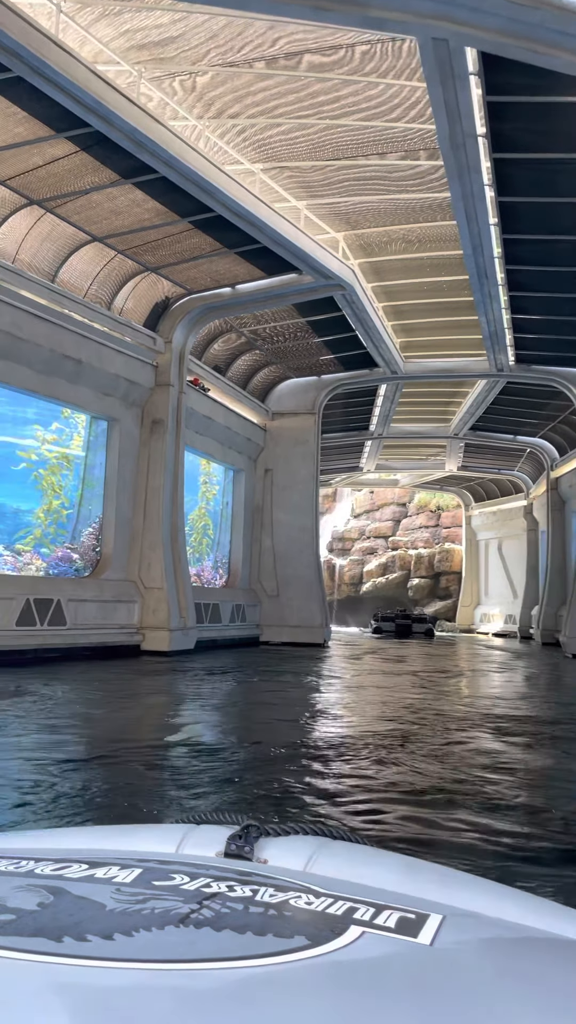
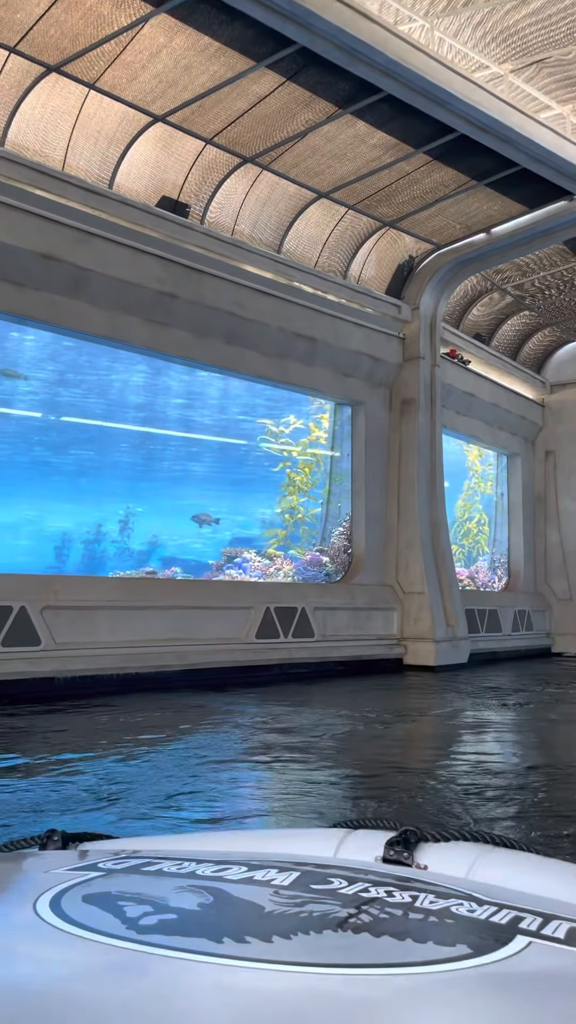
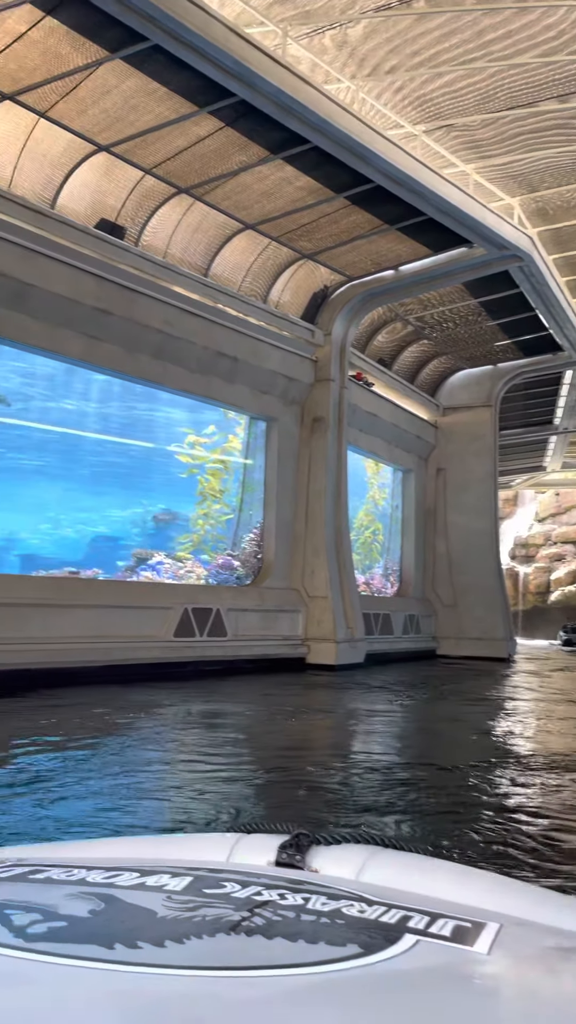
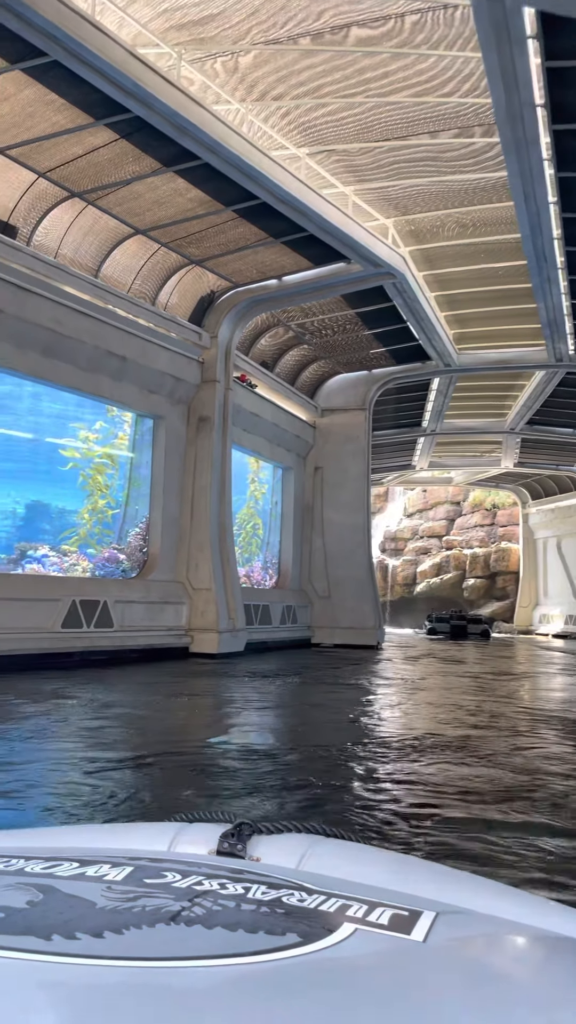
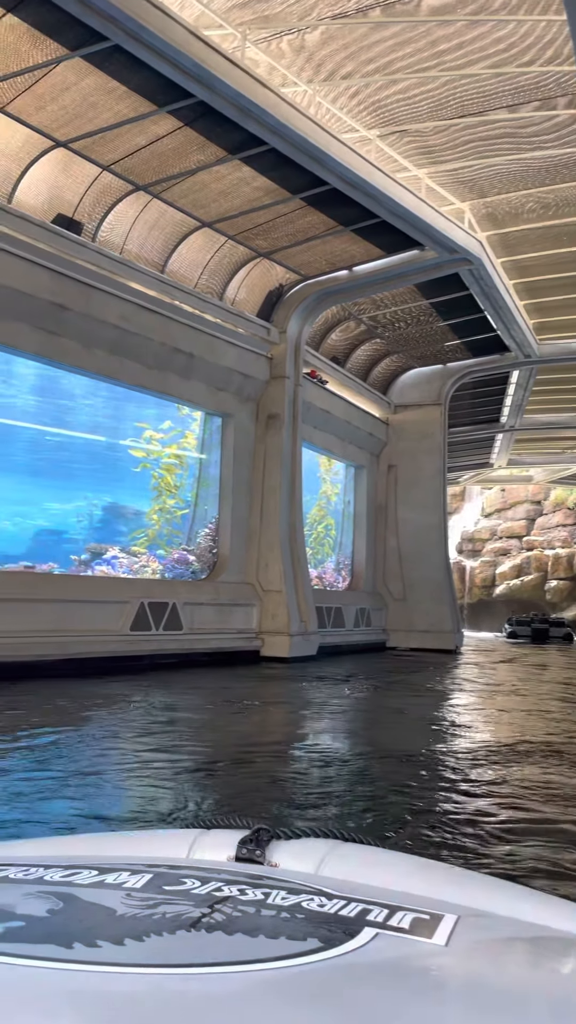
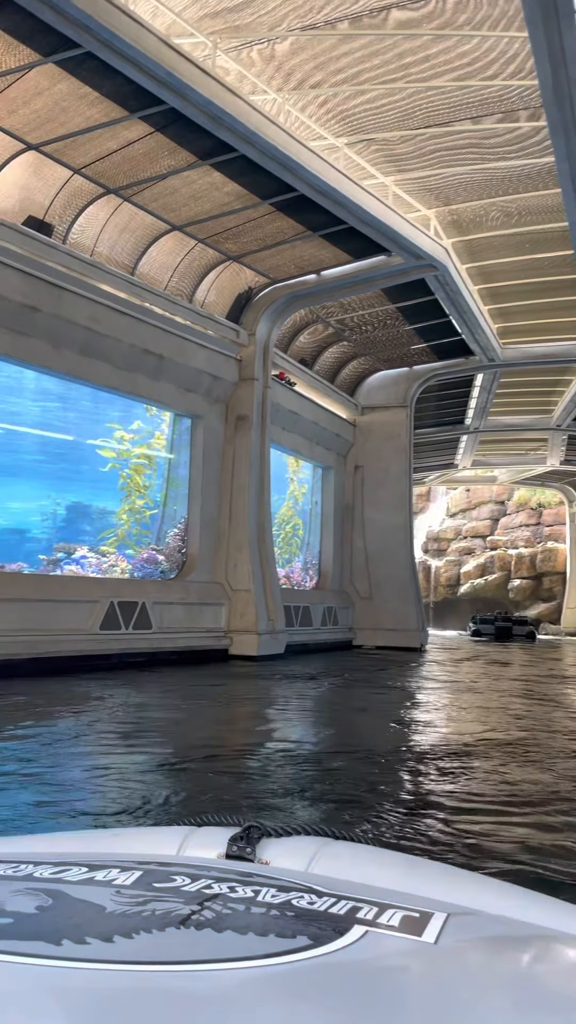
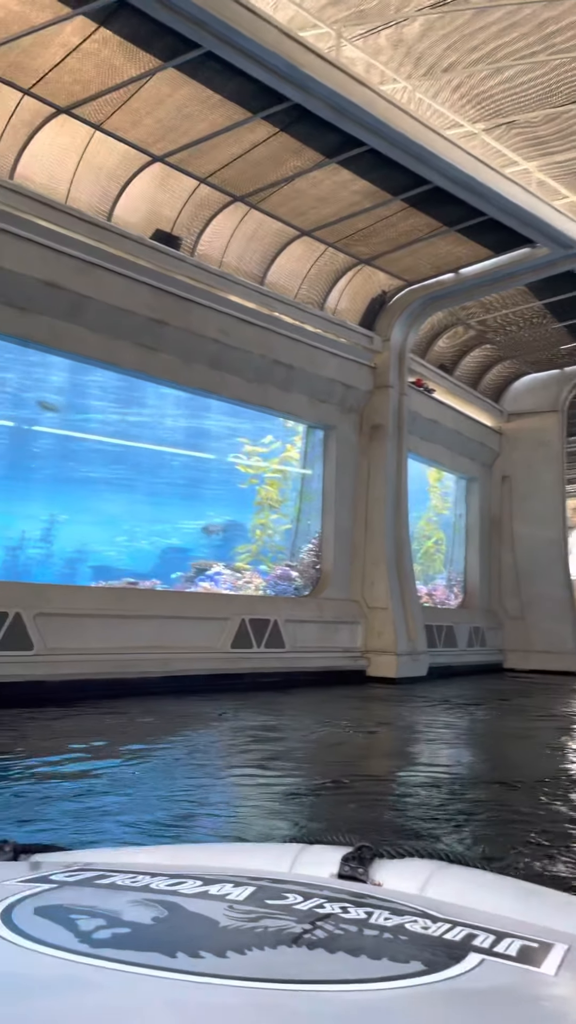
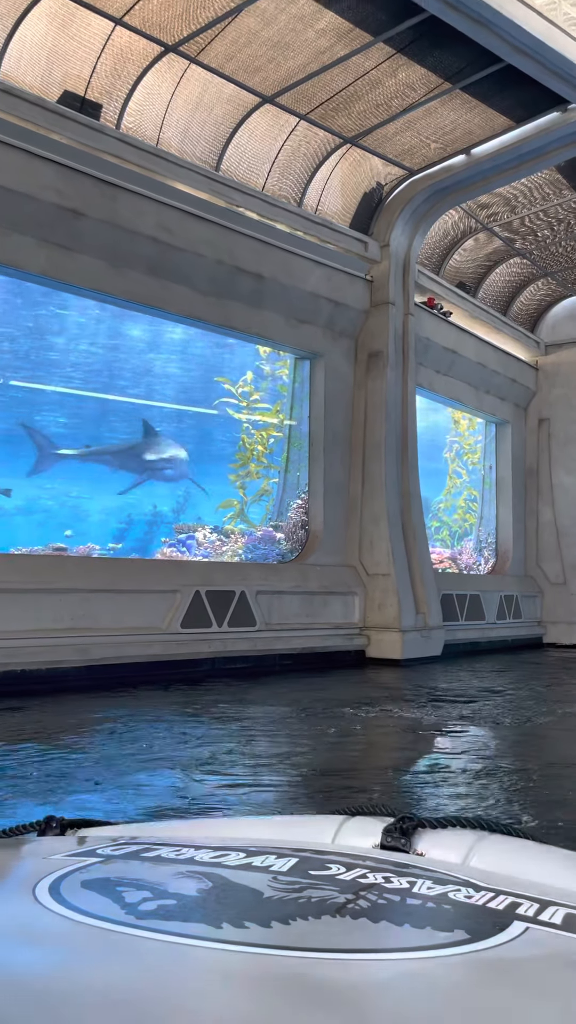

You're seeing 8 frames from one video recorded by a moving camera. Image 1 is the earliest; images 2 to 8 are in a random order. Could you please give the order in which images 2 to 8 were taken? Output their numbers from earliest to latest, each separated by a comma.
4, 6, 5, 3, 7, 2, 8
